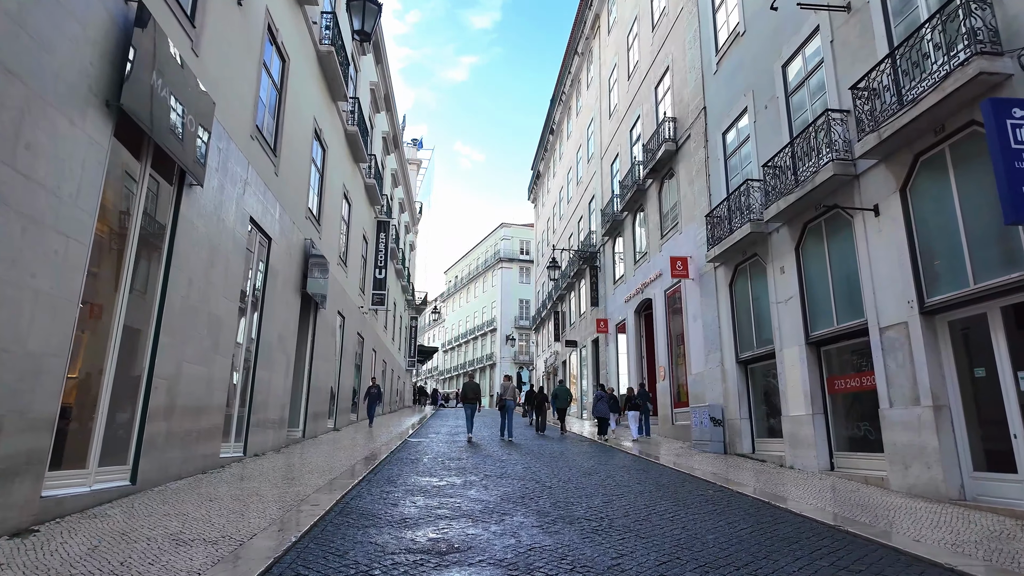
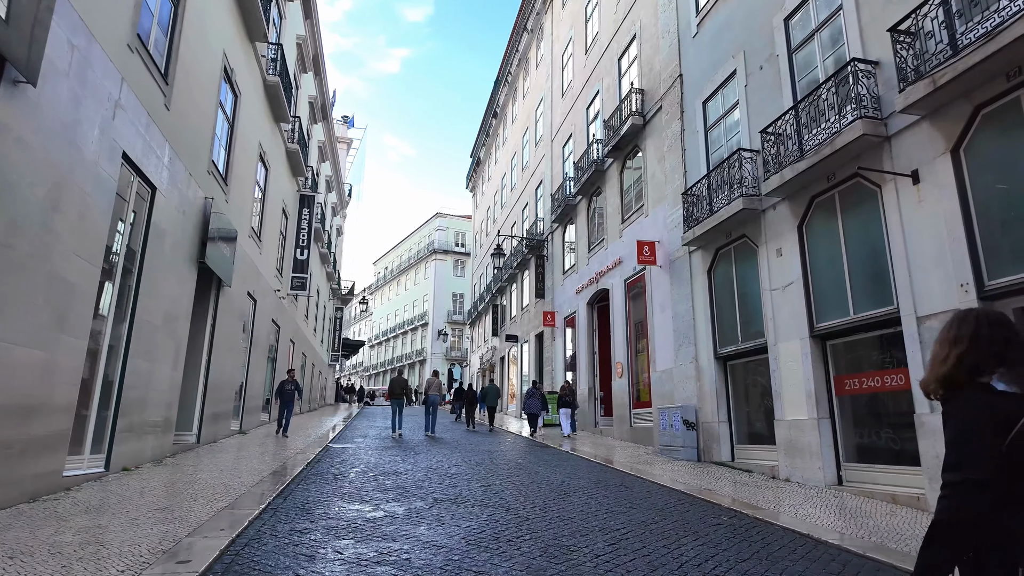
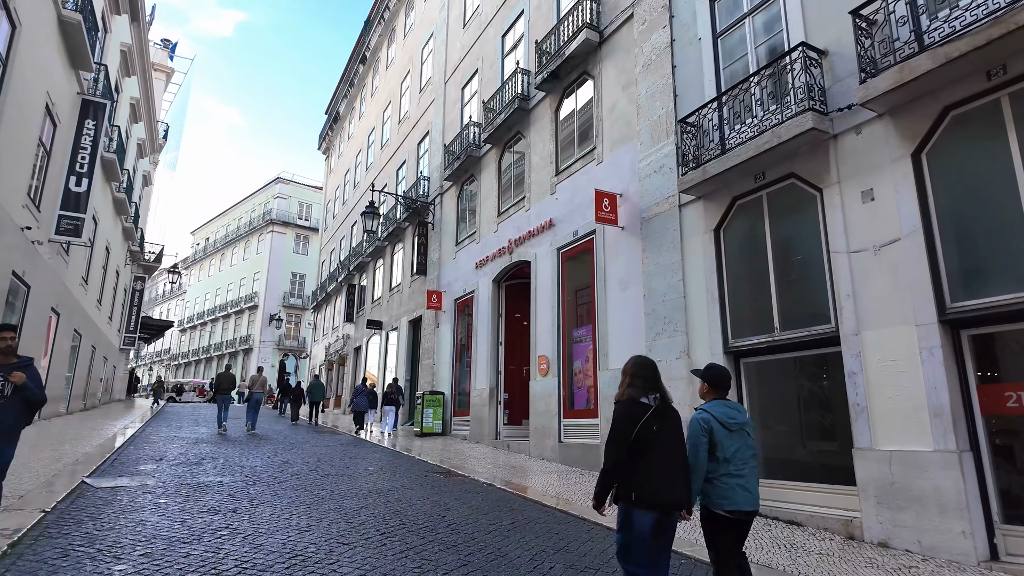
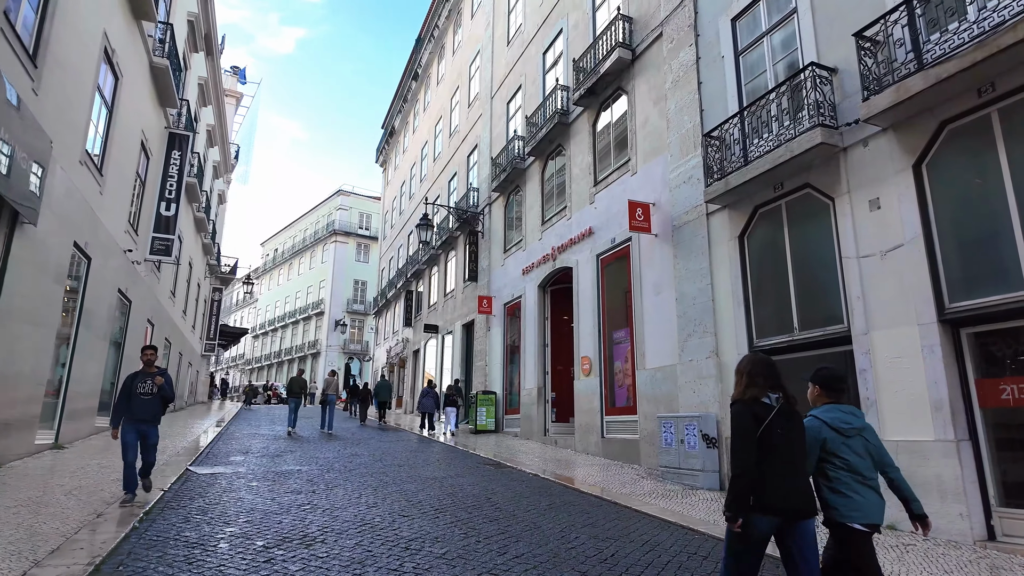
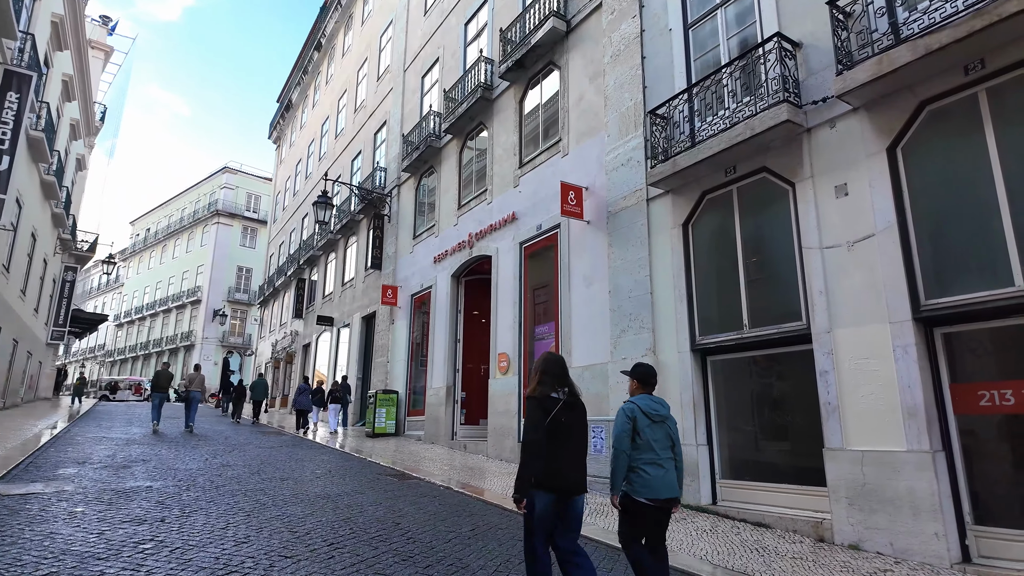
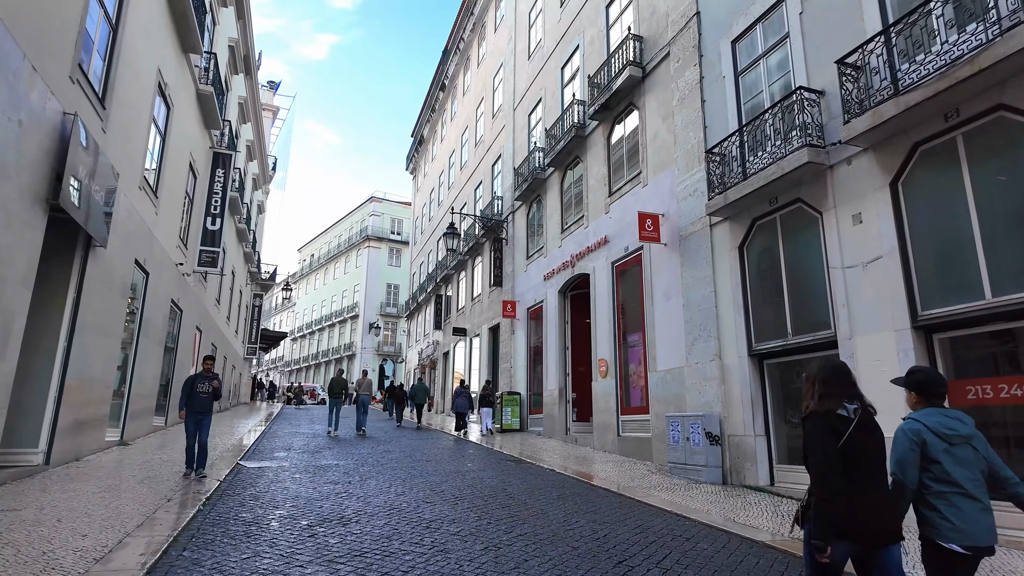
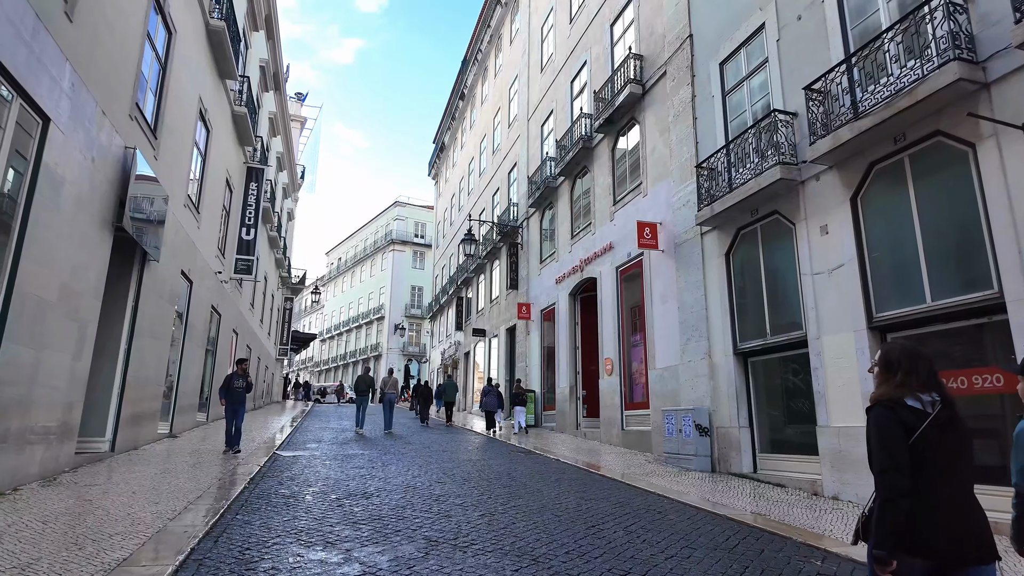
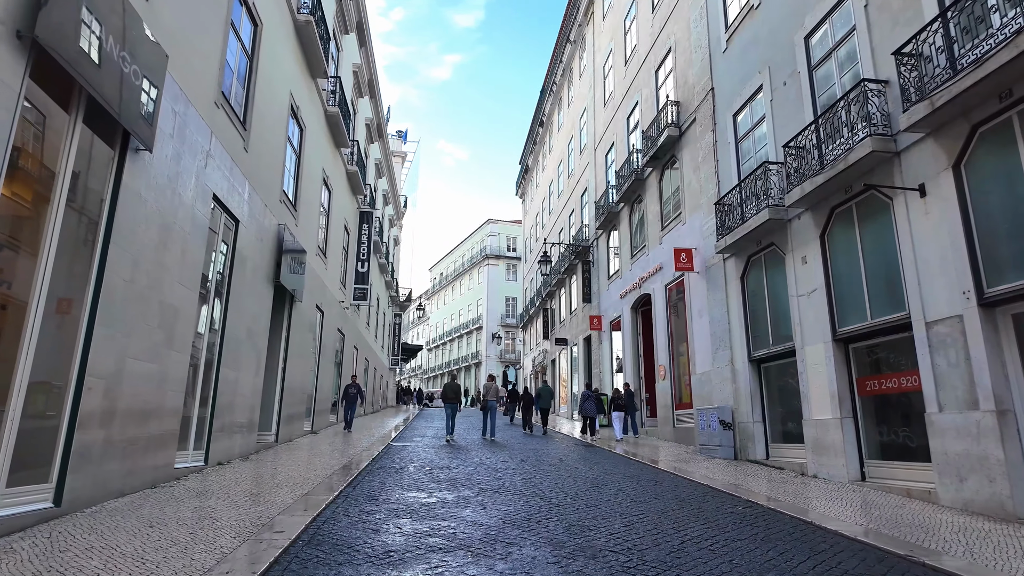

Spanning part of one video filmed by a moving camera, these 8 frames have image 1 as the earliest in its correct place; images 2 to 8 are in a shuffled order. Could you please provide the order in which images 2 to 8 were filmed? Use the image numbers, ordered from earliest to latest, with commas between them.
8, 2, 7, 6, 4, 3, 5
